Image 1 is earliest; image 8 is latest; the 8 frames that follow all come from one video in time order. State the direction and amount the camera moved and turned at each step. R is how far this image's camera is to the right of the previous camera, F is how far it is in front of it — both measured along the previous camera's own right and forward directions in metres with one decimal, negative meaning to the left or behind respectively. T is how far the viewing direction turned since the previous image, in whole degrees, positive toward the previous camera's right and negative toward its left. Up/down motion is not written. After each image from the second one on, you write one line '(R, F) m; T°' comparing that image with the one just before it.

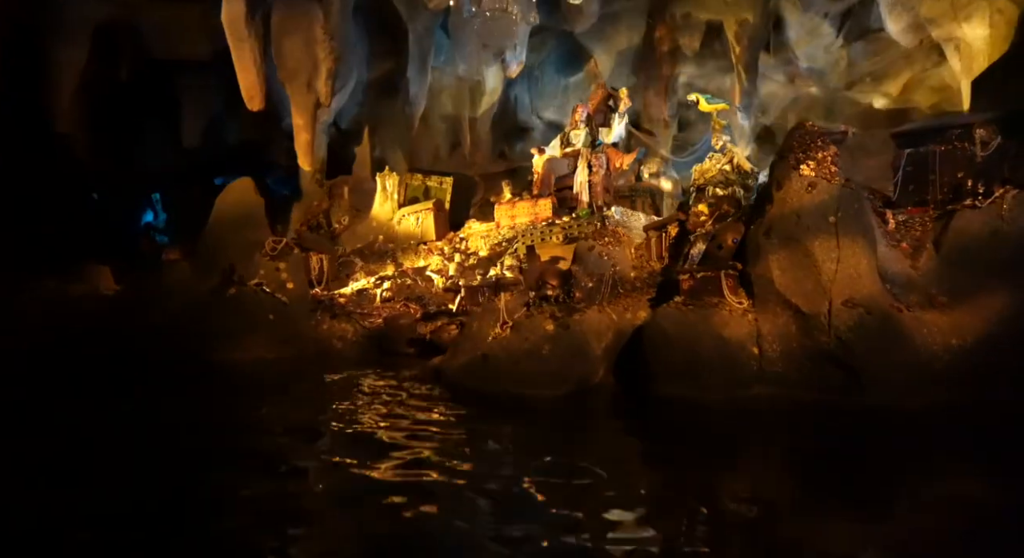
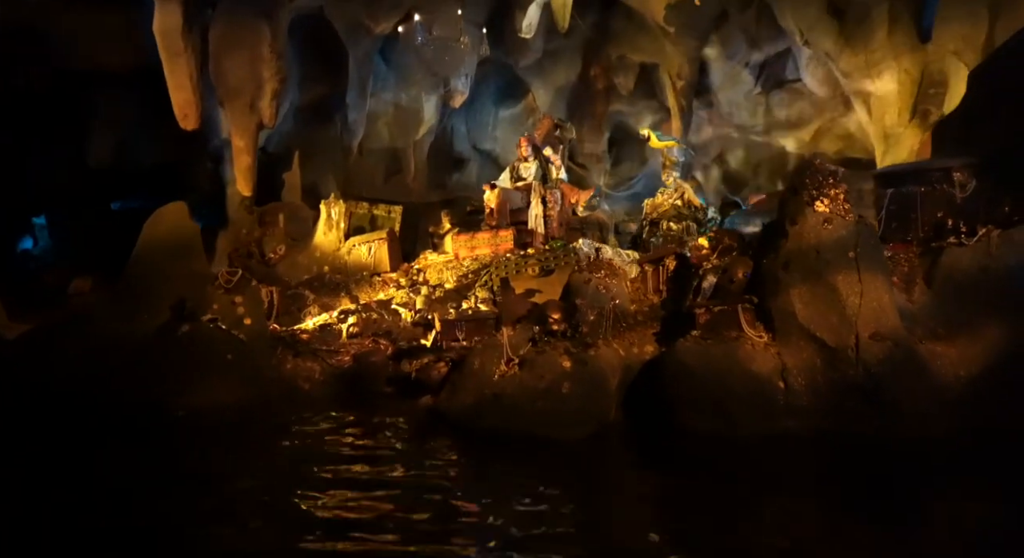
(-1.1, +0.4) m; +9°
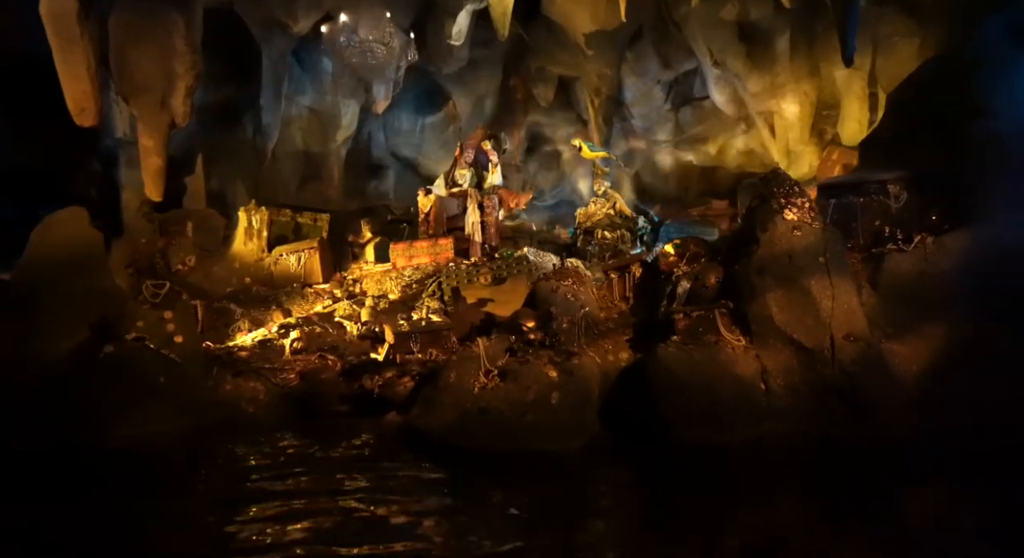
(-0.9, +0.2) m; +9°
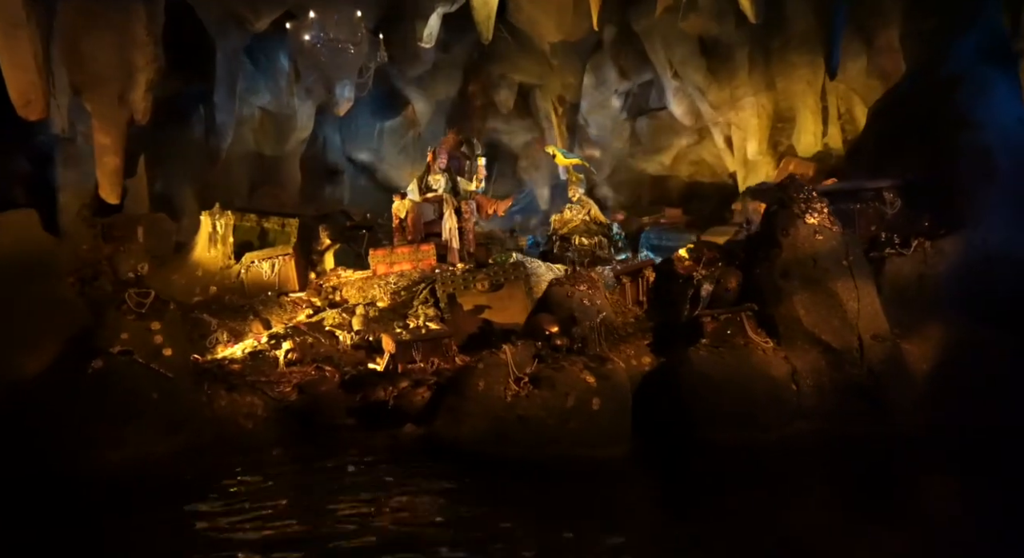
(-1.0, +0.2) m; +7°
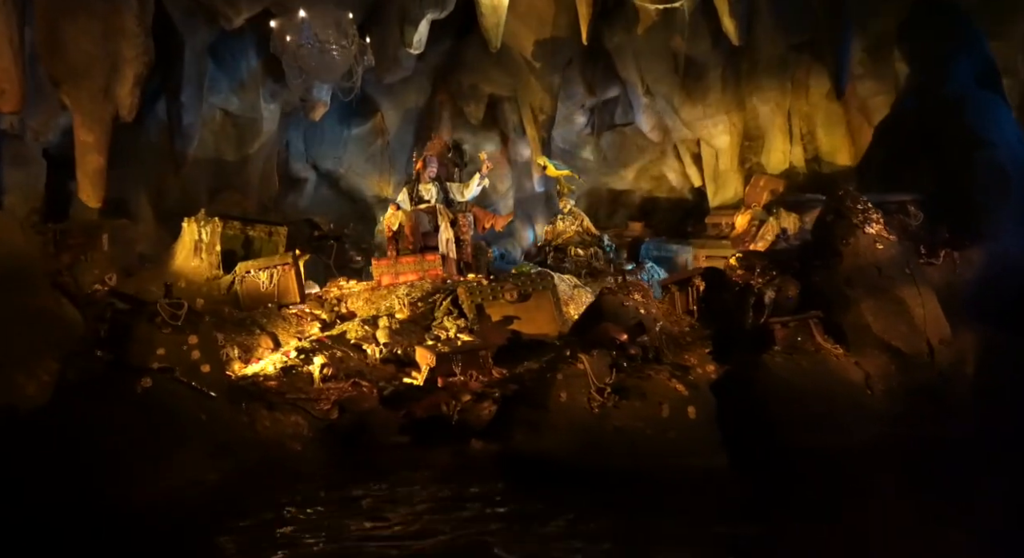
(-1.6, +0.3) m; +8°
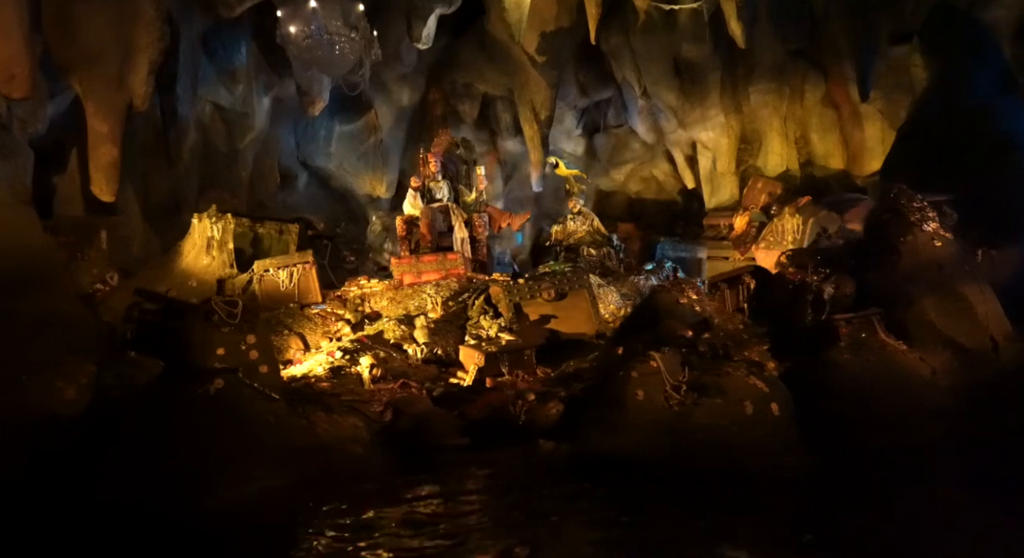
(-1.1, +0.2) m; +4°
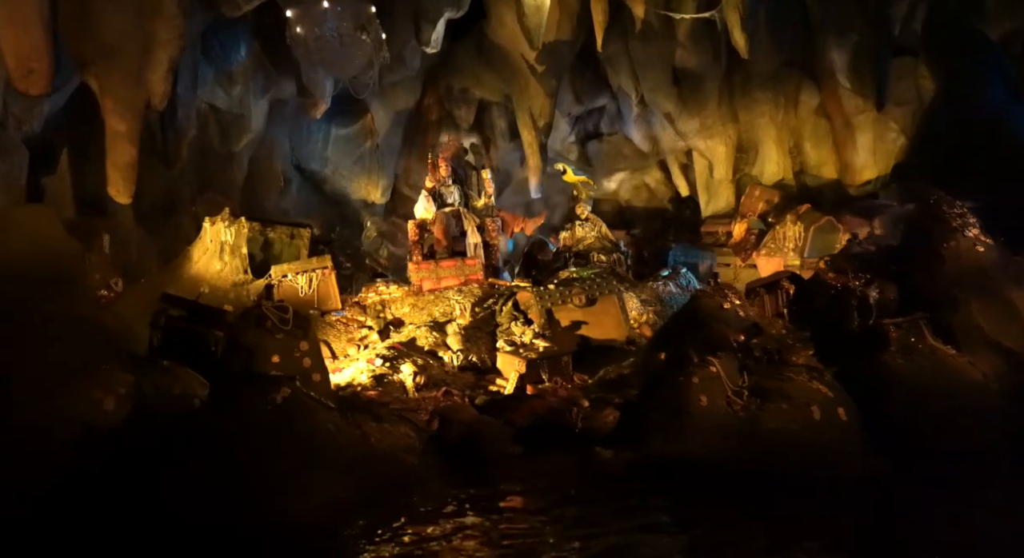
(-0.9, +0.2) m; +3°
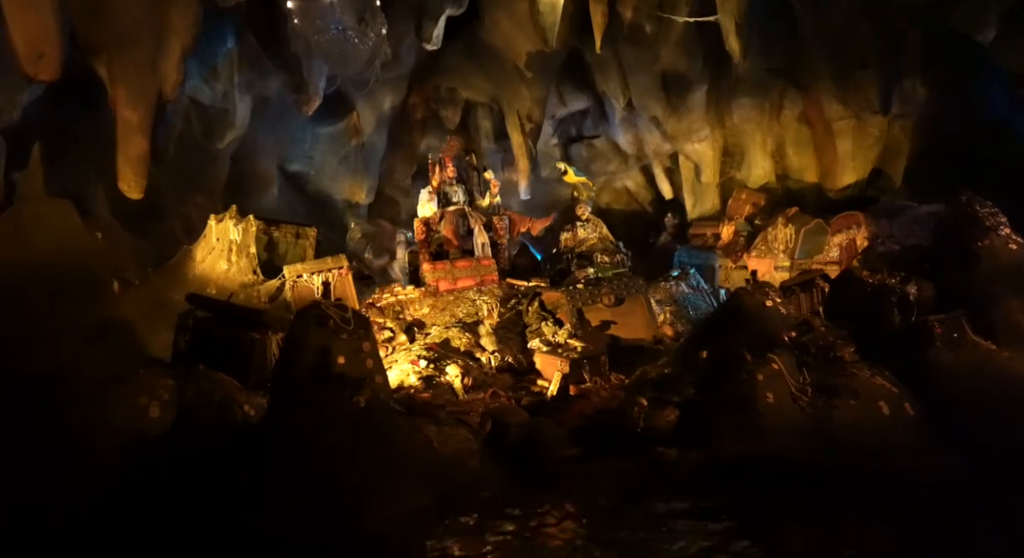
(-1.0, +0.2) m; +5°
